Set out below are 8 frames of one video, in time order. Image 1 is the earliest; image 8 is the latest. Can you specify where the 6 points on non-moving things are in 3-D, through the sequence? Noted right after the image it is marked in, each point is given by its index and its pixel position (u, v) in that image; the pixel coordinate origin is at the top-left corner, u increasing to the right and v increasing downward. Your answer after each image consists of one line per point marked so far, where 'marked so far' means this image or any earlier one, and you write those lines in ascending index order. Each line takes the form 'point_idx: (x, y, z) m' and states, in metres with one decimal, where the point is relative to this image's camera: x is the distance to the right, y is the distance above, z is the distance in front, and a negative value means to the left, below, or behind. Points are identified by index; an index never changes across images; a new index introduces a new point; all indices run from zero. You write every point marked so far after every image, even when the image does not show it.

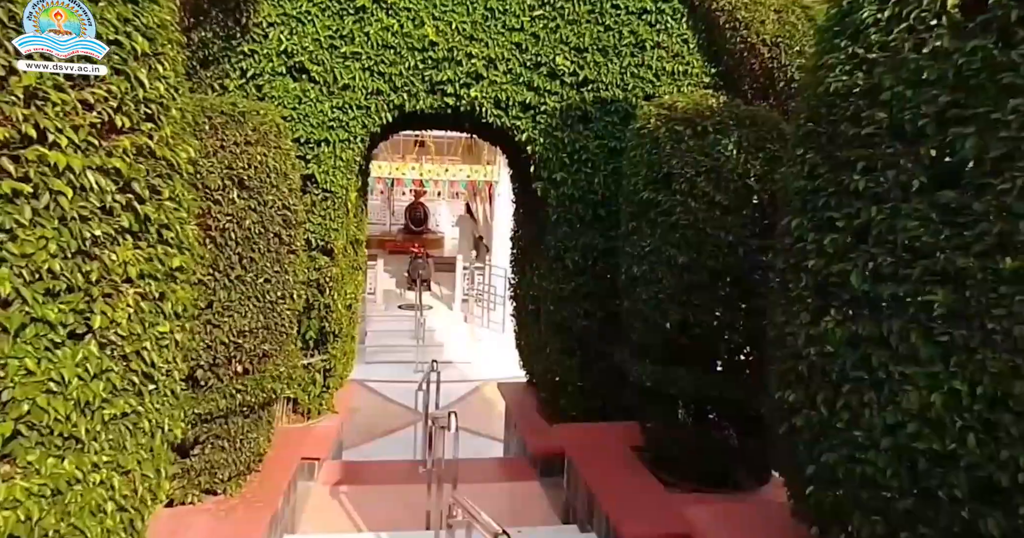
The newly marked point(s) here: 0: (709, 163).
0: (+0.8, +0.5, +3.0) m
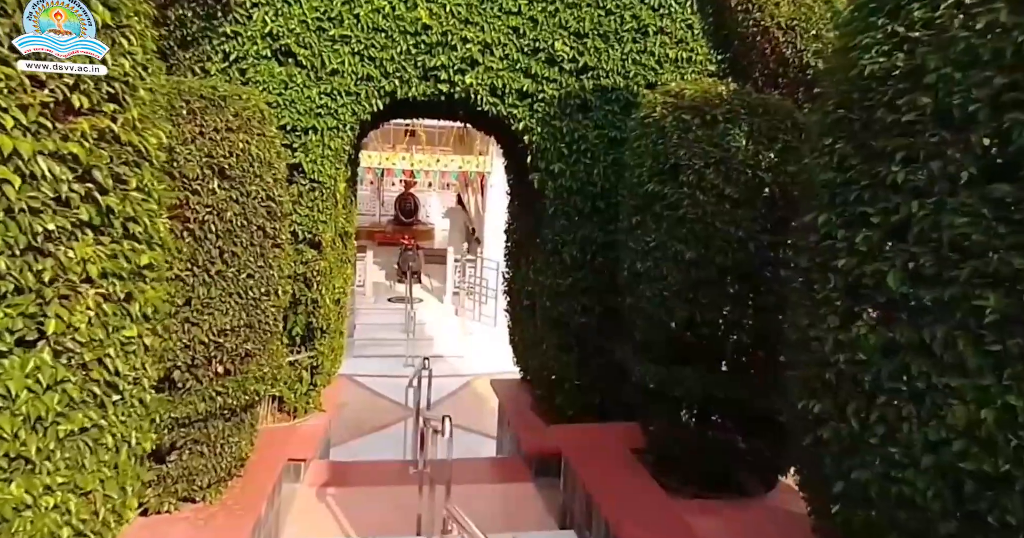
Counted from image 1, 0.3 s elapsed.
0: (+0.8, +0.5, +2.8) m
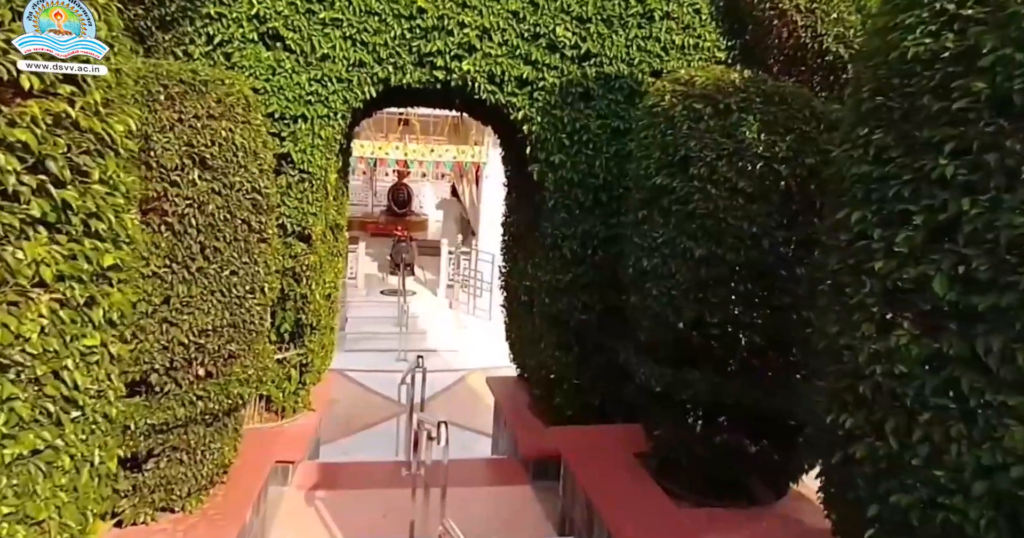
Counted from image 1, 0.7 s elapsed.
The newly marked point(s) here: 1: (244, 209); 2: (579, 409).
0: (+0.8, +0.5, +2.7) m
1: (-1.1, +0.2, +2.8) m
2: (+0.4, -0.8, +4.2) m
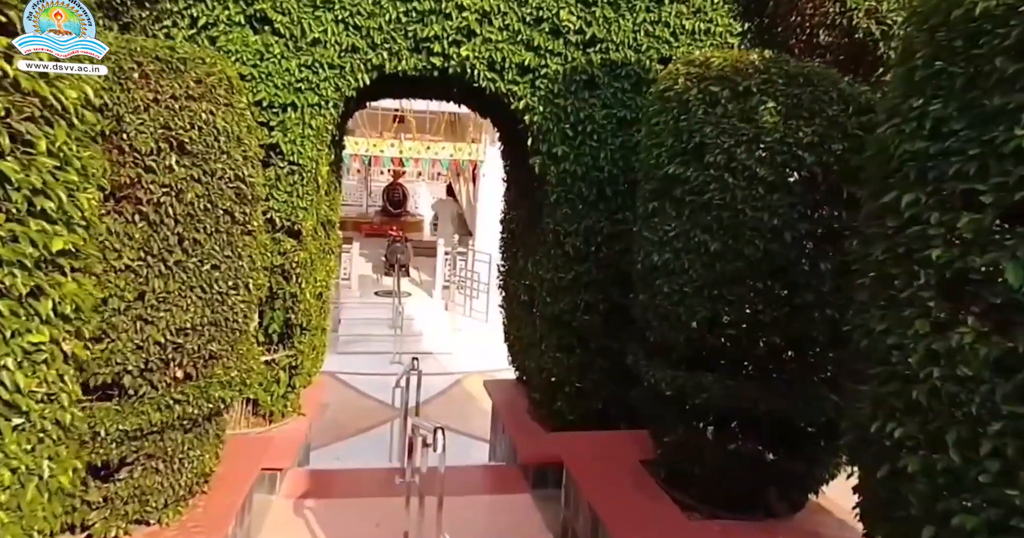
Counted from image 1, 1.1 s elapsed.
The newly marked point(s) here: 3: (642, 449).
0: (+0.8, +0.5, +2.5) m
1: (-1.1, +0.3, +2.6) m
2: (+0.4, -0.8, +4.0) m
3: (+0.7, -0.9, +3.6) m
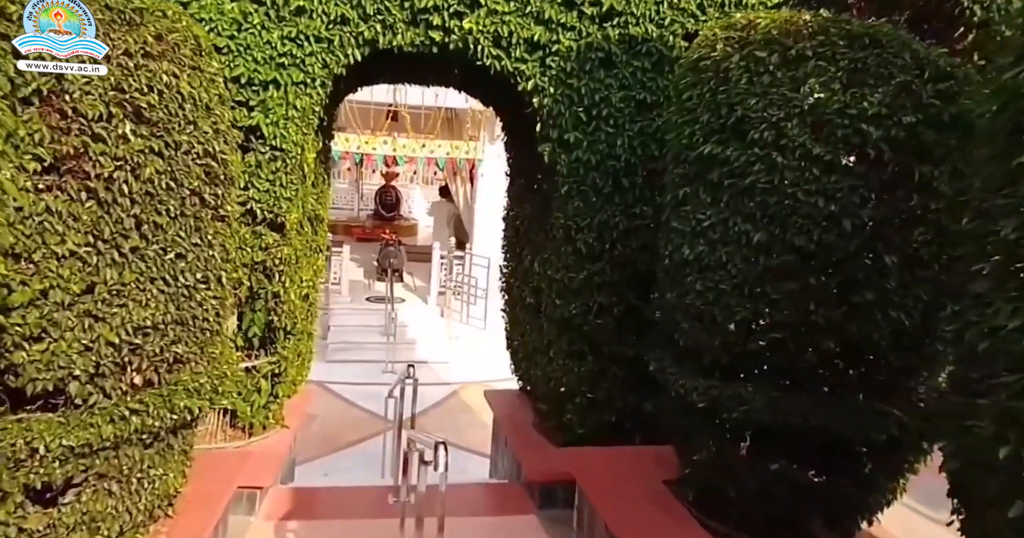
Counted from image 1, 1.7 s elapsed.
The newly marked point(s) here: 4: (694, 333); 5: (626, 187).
0: (+0.9, +0.5, +2.1) m
1: (-1.0, +0.3, +2.2) m
2: (+0.4, -0.8, +3.6) m
3: (+0.7, -0.9, +3.2) m
4: (+0.6, -0.2, +2.5) m
5: (+0.5, +0.4, +3.4) m
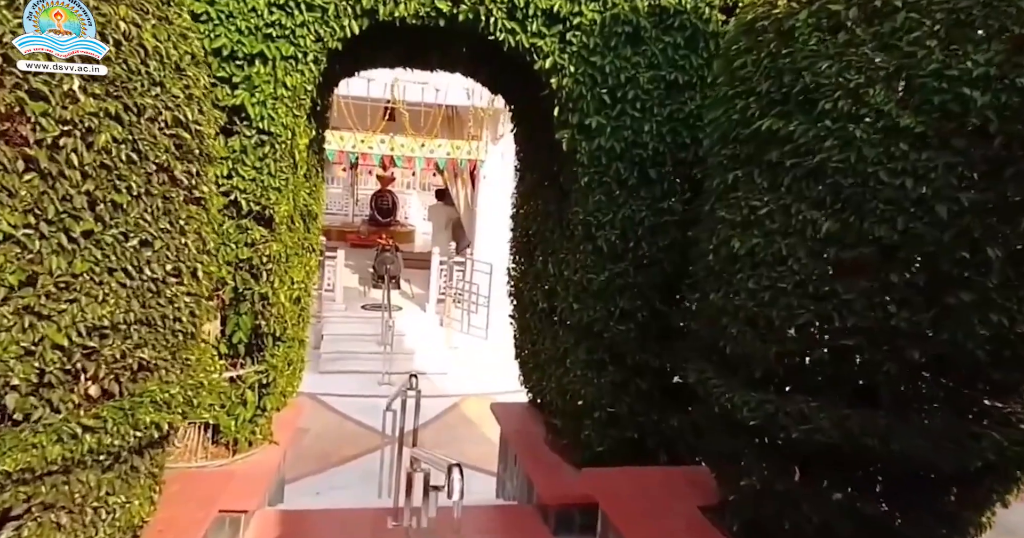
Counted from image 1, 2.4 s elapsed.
0: (+1.0, +0.5, +1.8) m
1: (-0.9, +0.3, +1.9) m
2: (+0.5, -0.8, +3.2) m
3: (+0.7, -0.9, +2.9) m
4: (+0.7, -0.2, +2.1) m
5: (+0.6, +0.4, +3.0) m
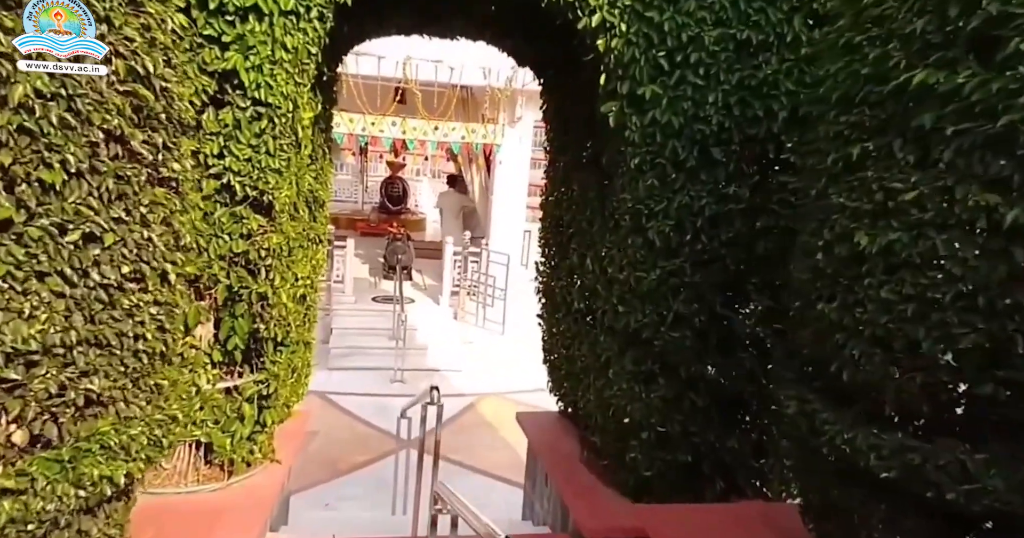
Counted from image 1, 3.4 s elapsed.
0: (+1.1, +0.5, +1.3) m
1: (-0.8, +0.3, +1.4) m
2: (+0.6, -0.8, +2.8) m
3: (+0.9, -0.9, +2.4) m
4: (+0.9, -0.2, +1.6) m
5: (+0.8, +0.4, +2.5) m
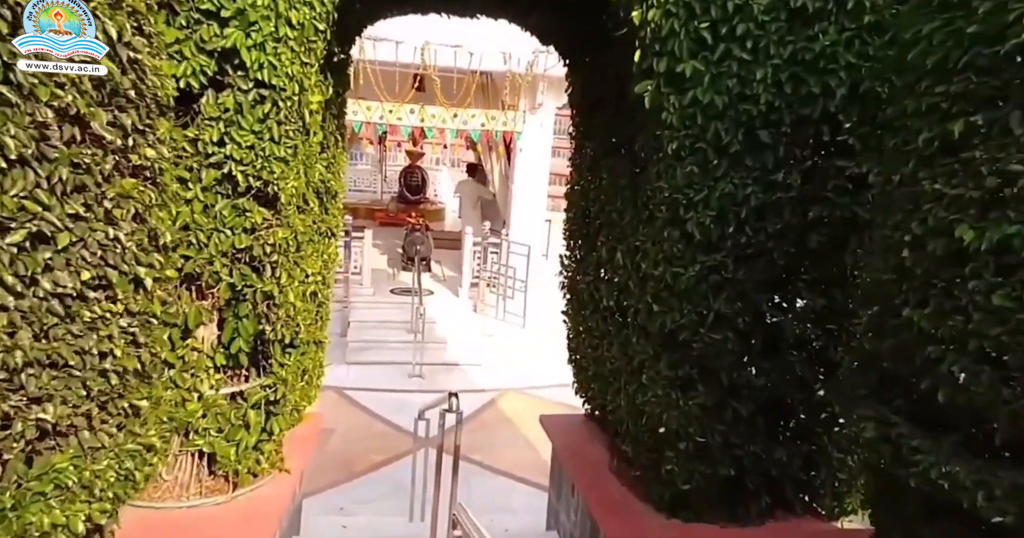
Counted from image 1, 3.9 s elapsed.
0: (+1.2, +0.5, +1.0) m
1: (-0.7, +0.3, +1.2) m
2: (+0.7, -0.8, +2.5) m
3: (+1.0, -0.9, +2.1) m
4: (+0.9, -0.2, +1.3) m
5: (+0.9, +0.4, +2.2) m
